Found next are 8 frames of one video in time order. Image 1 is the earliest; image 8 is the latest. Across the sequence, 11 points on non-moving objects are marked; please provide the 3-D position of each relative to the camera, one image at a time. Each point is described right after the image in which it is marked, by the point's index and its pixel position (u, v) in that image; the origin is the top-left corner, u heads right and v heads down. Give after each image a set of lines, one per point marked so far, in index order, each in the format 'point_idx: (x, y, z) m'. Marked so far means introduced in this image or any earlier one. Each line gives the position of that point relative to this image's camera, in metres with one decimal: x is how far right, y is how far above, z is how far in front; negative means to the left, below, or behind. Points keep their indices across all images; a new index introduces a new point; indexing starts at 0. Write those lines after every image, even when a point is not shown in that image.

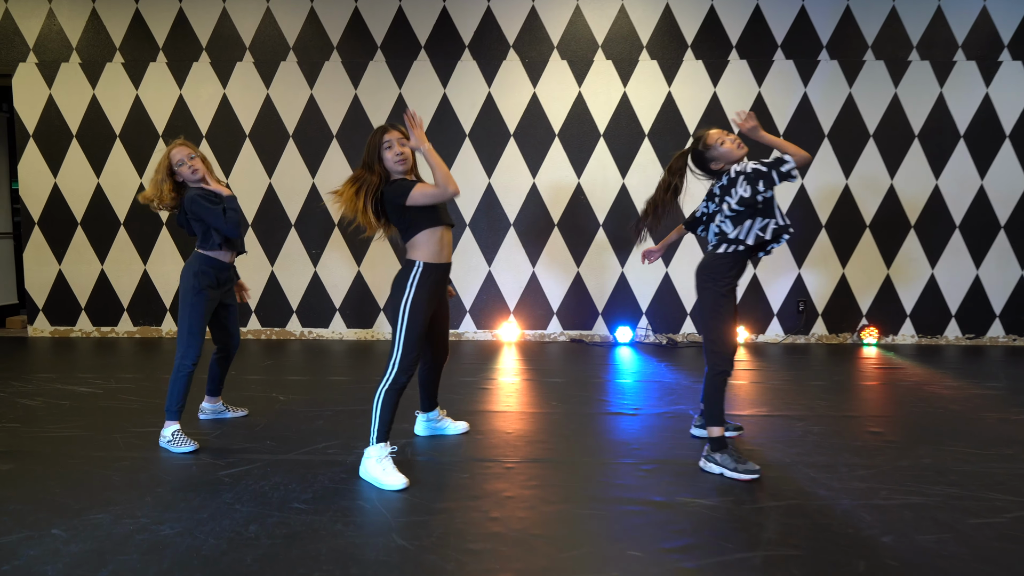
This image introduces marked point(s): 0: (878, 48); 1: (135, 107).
0: (+2.1, +1.4, +4.2) m
1: (-2.2, +1.1, +4.2) m
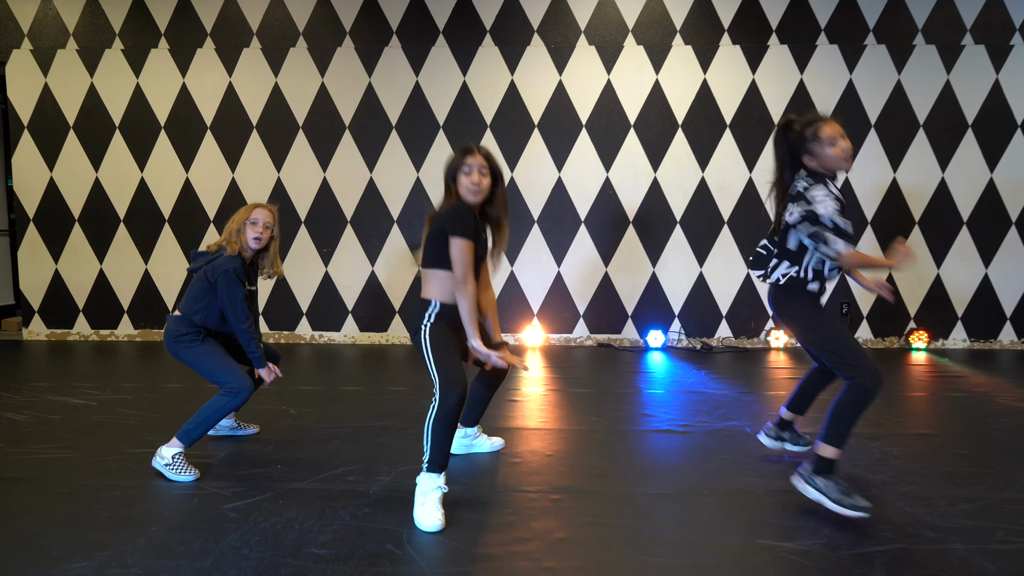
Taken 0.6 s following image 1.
0: (+2.3, +1.4, +3.9) m
1: (-2.1, +1.1, +4.0) m
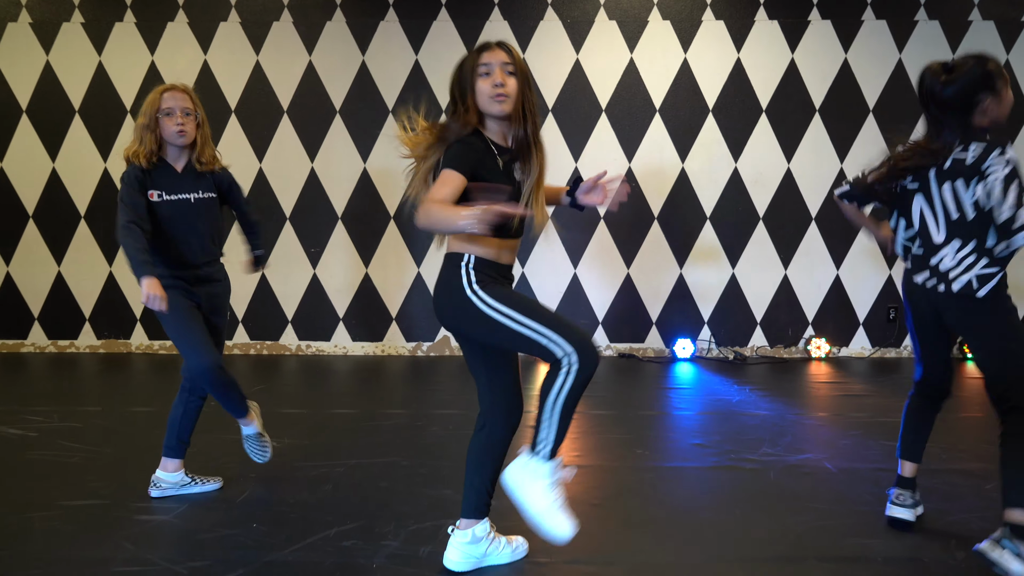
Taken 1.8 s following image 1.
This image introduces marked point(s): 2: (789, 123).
0: (+2.3, +1.4, +3.5) m
1: (-2.0, +1.0, +3.5) m
2: (+1.4, +0.8, +3.5) m
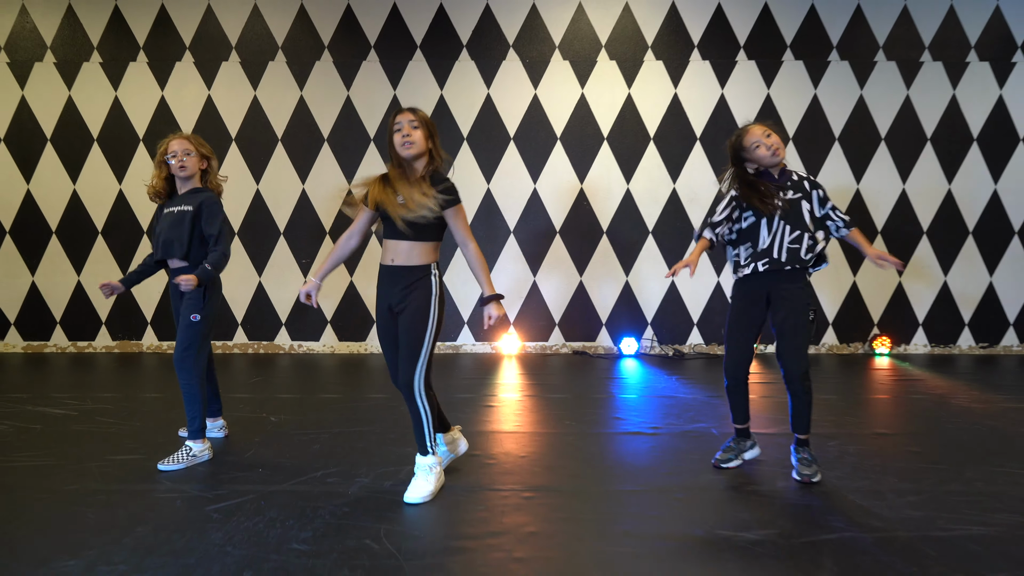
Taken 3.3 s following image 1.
0: (+2.1, +1.3, +4.0) m
1: (-2.2, +1.0, +4.0) m
2: (+1.2, +0.8, +4.0) m
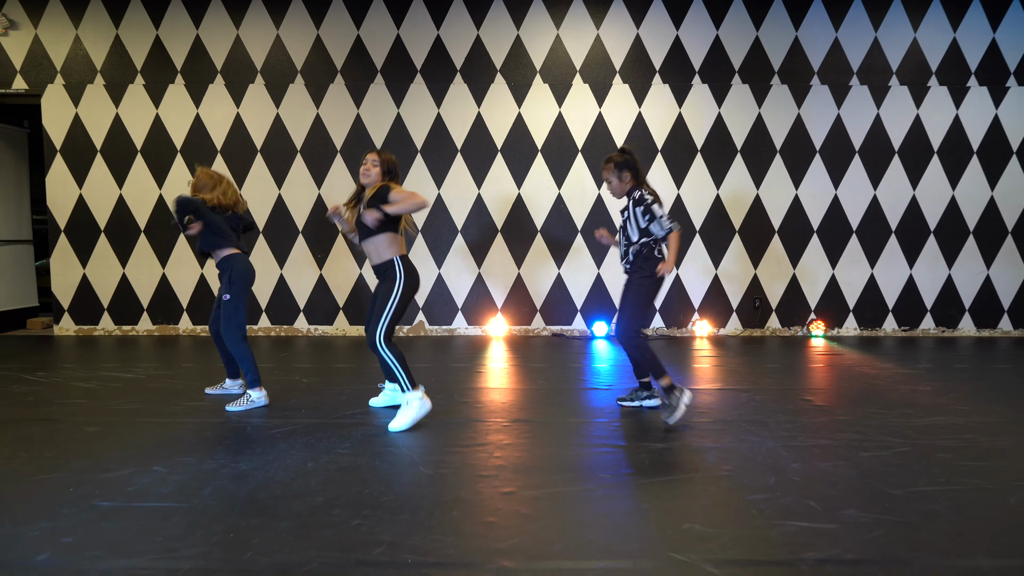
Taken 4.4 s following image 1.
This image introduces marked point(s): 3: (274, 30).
0: (+2.0, +1.4, +4.7) m
1: (-2.3, +1.1, +4.6) m
2: (+1.1, +0.8, +4.7) m
3: (-1.5, +1.7, +4.6) m
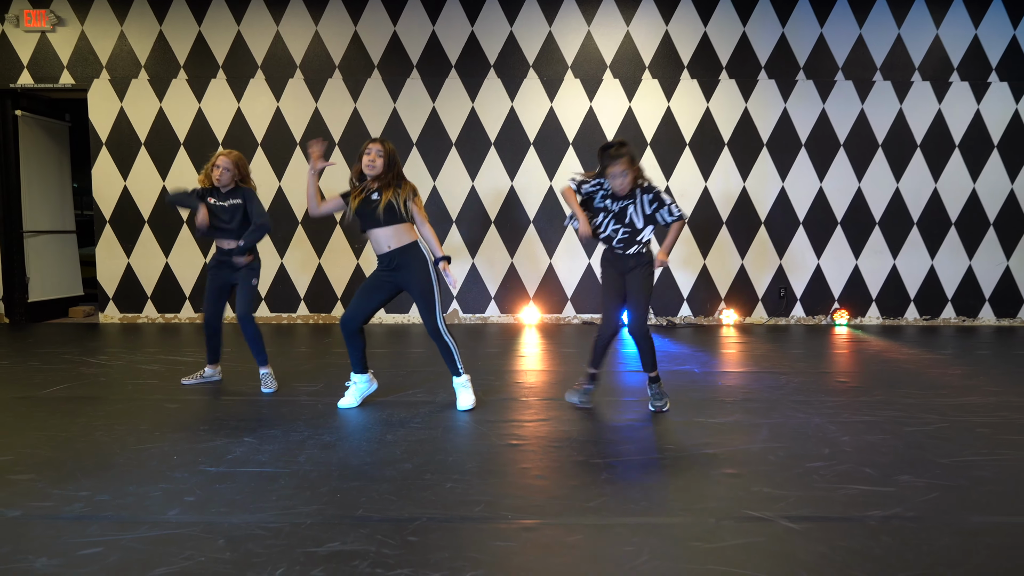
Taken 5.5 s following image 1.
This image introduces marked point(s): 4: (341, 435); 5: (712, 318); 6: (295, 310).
0: (+2.2, +1.5, +4.8) m
1: (-2.1, +1.1, +4.8) m
2: (+1.3, +0.9, +4.8) m
3: (-1.3, +1.7, +4.8) m
4: (-0.5, -0.5, +2.2) m
5: (+1.4, -0.2, +4.9) m
6: (-1.5, -0.2, +4.9) m
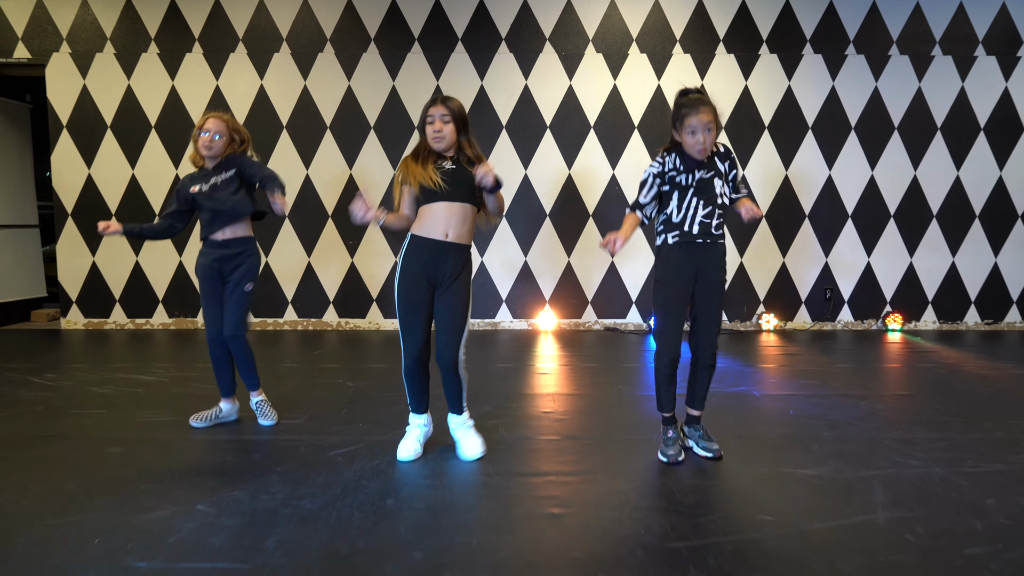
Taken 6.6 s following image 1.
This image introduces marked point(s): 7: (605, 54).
0: (+2.3, +1.5, +4.3) m
1: (-2.0, +1.1, +4.2) m
2: (+1.4, +0.9, +4.3) m
3: (-1.2, +1.7, +4.2) m
4: (-0.4, -0.5, +1.7) m
5: (+1.5, -0.2, +4.4) m
6: (-1.4, -0.2, +4.4) m
7: (+0.5, +1.4, +4.2) m
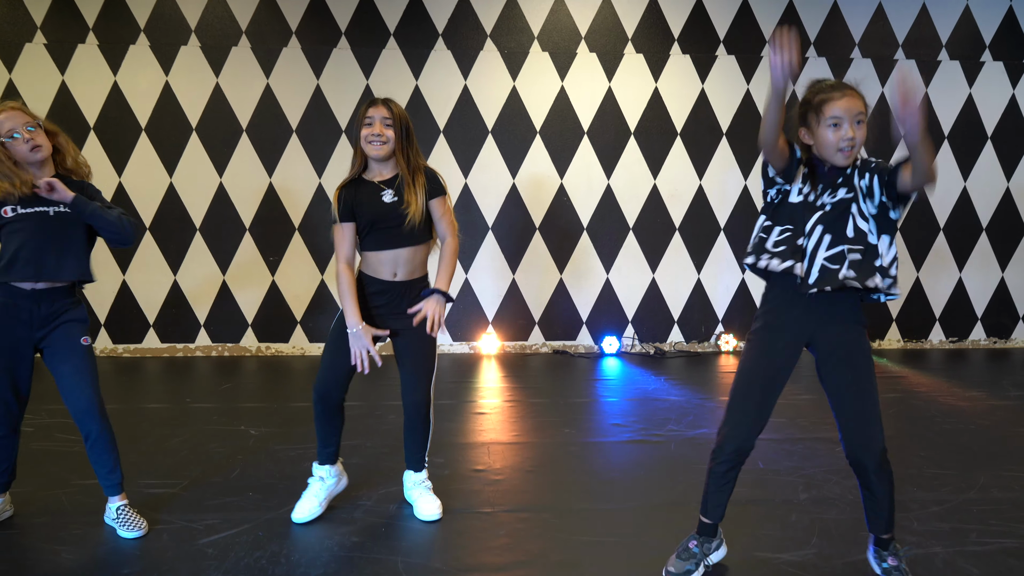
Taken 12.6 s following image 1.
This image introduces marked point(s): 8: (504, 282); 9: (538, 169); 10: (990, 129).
0: (+2.0, +1.4, +4.1) m
1: (-2.3, +1.0, +3.7) m
2: (+1.0, +0.8, +4.0) m
3: (-1.6, +1.6, +3.7) m
4: (-0.6, -0.6, +1.3) m
5: (+1.1, -0.3, +4.1) m
6: (-1.7, -0.3, +3.9) m
7: (+0.2, +1.3, +3.9) m
8: (0.0, 0.0, +4.0) m
9: (+0.1, +0.6, +3.9) m
10: (+2.7, +0.9, +4.1) m
